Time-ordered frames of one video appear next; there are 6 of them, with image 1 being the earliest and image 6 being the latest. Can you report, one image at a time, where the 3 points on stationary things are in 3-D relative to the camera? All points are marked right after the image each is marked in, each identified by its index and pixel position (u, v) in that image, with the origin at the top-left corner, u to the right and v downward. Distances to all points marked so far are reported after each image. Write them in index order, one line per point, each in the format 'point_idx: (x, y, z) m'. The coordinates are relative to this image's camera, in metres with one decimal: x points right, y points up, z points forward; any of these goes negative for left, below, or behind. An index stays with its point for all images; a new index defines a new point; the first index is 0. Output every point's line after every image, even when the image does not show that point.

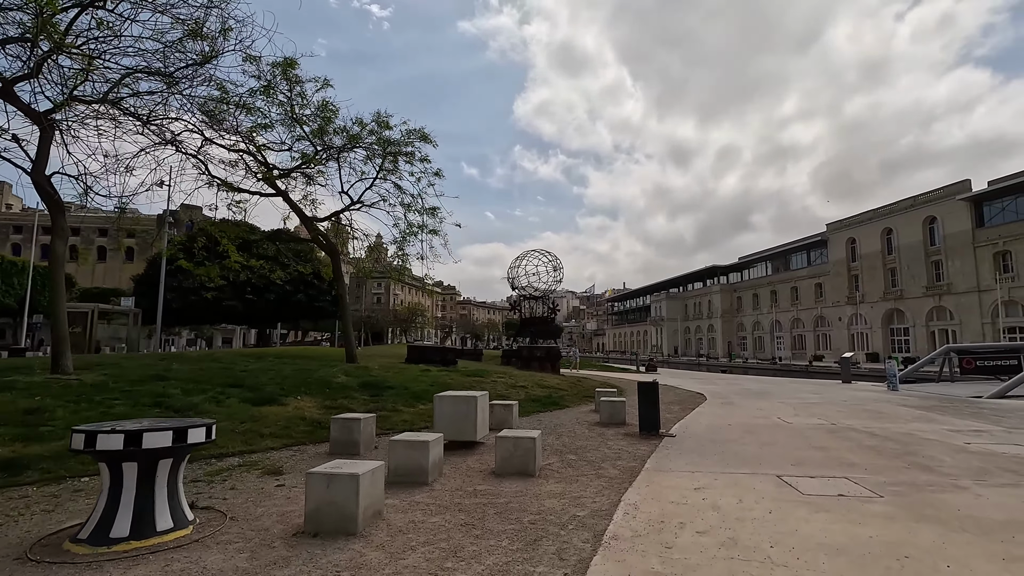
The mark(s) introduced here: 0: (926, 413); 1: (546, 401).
0: (+9.3, -2.8, +12.2) m
1: (+0.9, -3.0, +14.3) m
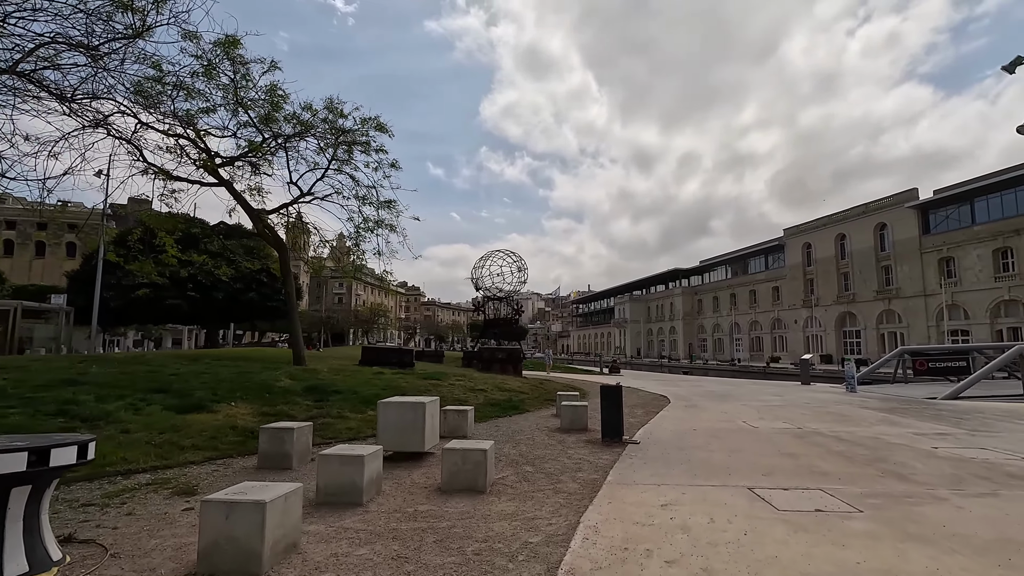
0: (+8.4, -2.9, +12.0) m
1: (-0.2, -3.0, +13.6) m
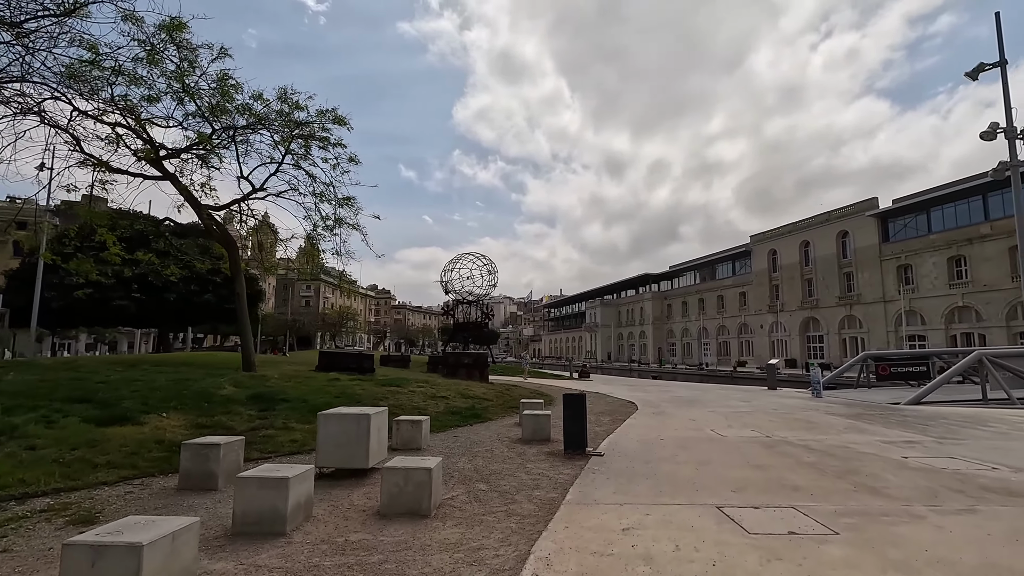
0: (+7.5, -3.0, +11.9) m
1: (-1.1, -3.0, +13.0) m
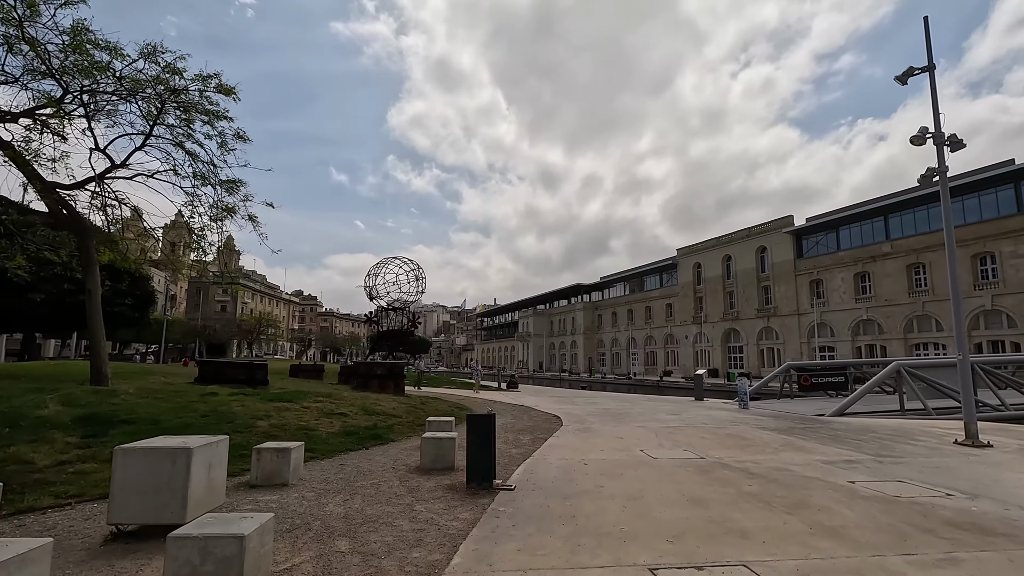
0: (+5.7, -3.1, +11.1) m
1: (-3.0, -3.0, +11.1) m
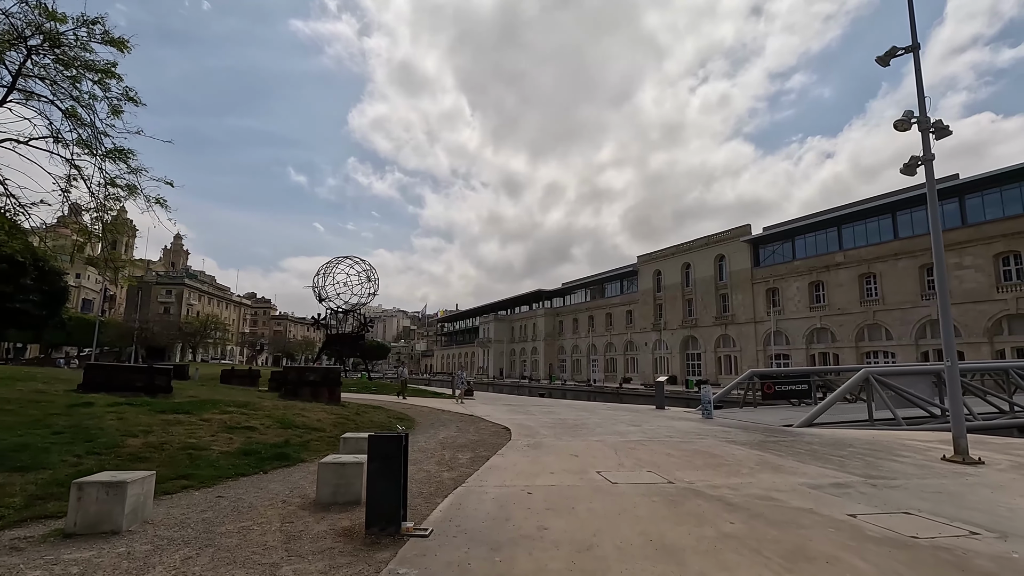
0: (+4.5, -3.0, +9.8) m
1: (-4.2, -2.8, +9.2) m
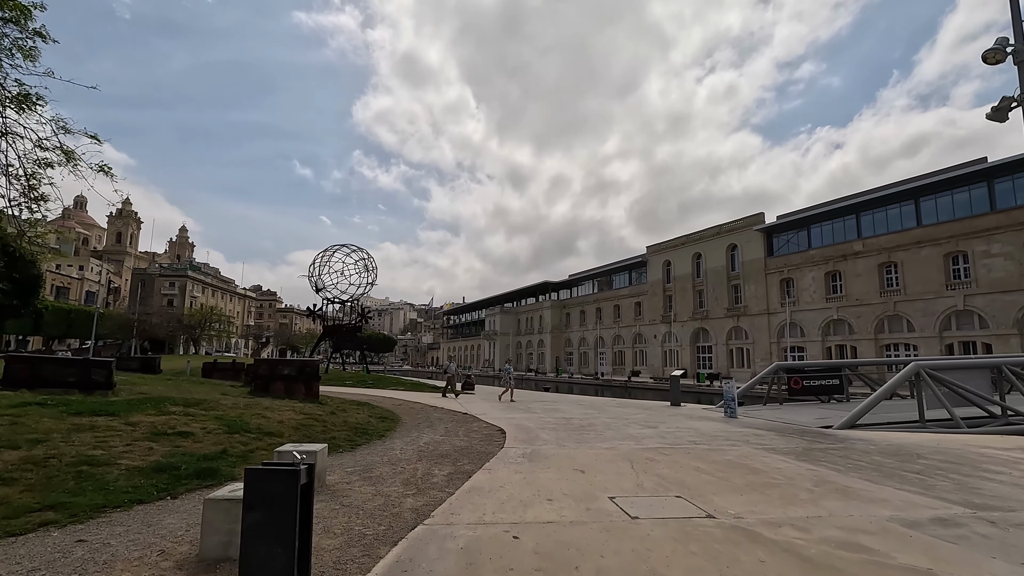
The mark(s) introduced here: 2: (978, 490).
0: (+4.4, -2.6, +7.8) m
1: (-4.3, -2.4, +7.3) m
2: (+5.9, -2.5, +6.8) m
